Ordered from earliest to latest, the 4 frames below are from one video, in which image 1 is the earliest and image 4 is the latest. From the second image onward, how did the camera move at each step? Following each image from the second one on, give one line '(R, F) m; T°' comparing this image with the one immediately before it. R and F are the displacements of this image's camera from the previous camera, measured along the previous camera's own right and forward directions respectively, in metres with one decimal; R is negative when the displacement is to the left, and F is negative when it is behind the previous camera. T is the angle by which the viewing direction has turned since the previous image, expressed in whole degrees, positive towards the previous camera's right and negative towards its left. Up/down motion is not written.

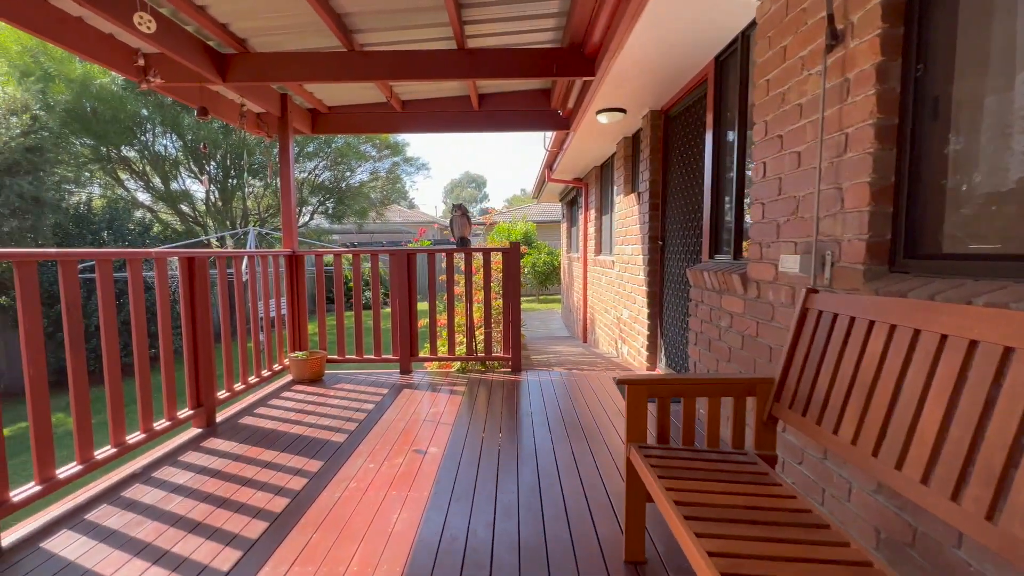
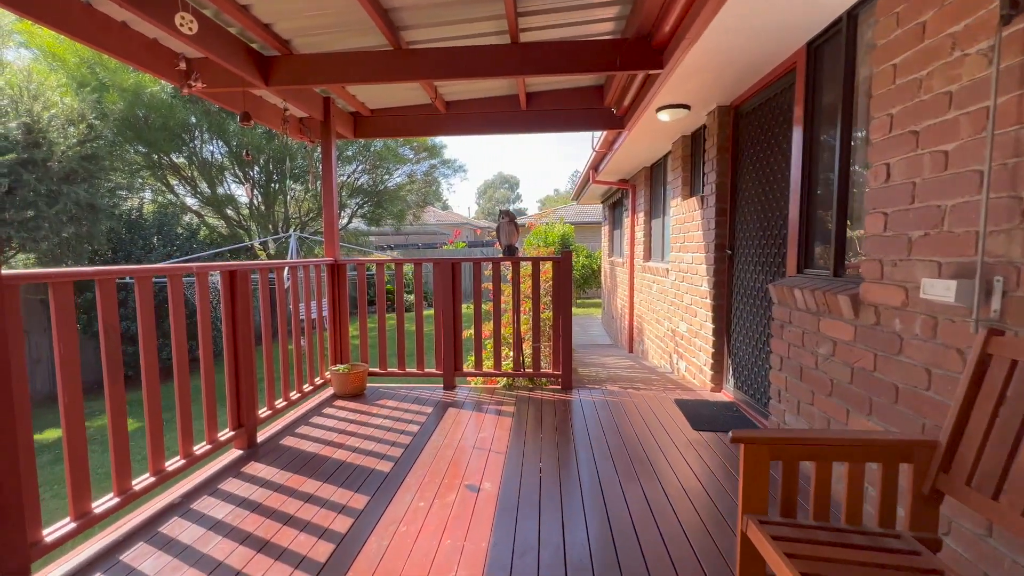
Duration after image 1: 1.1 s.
(-0.1, +0.2) m; -4°
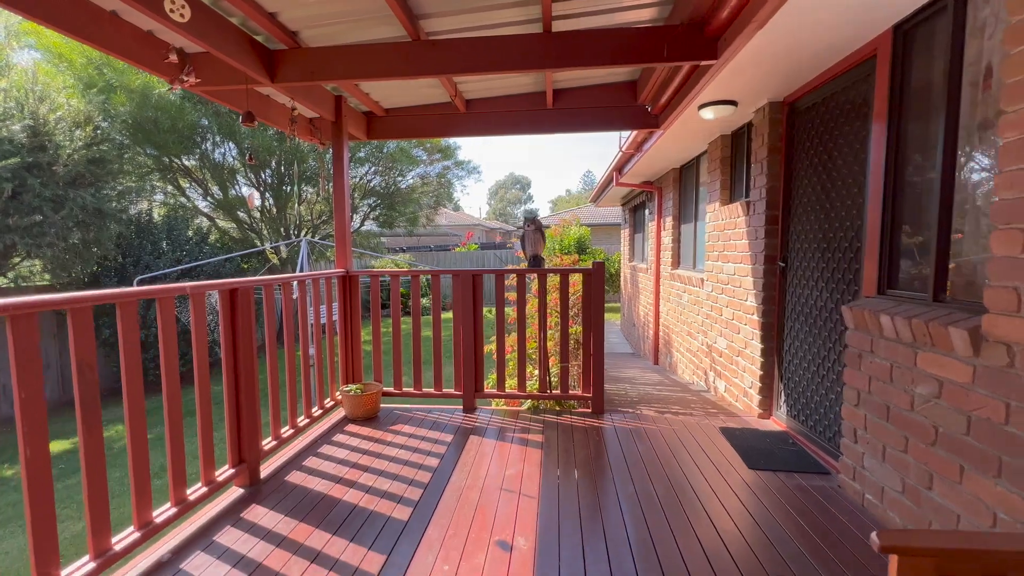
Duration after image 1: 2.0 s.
(-0.1, +0.3) m; -1°
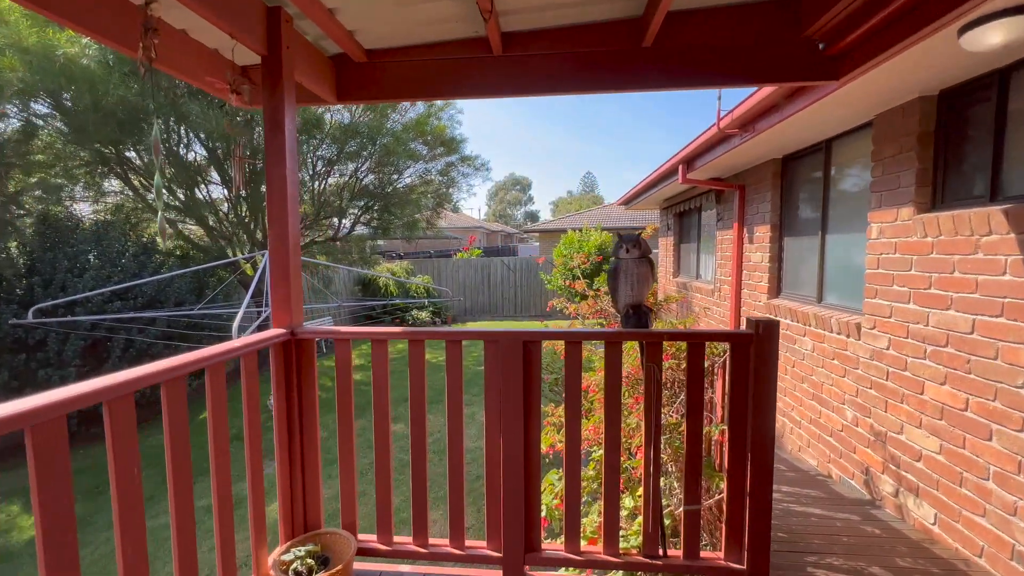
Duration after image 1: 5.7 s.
(-0.3, +1.5) m; 0°
